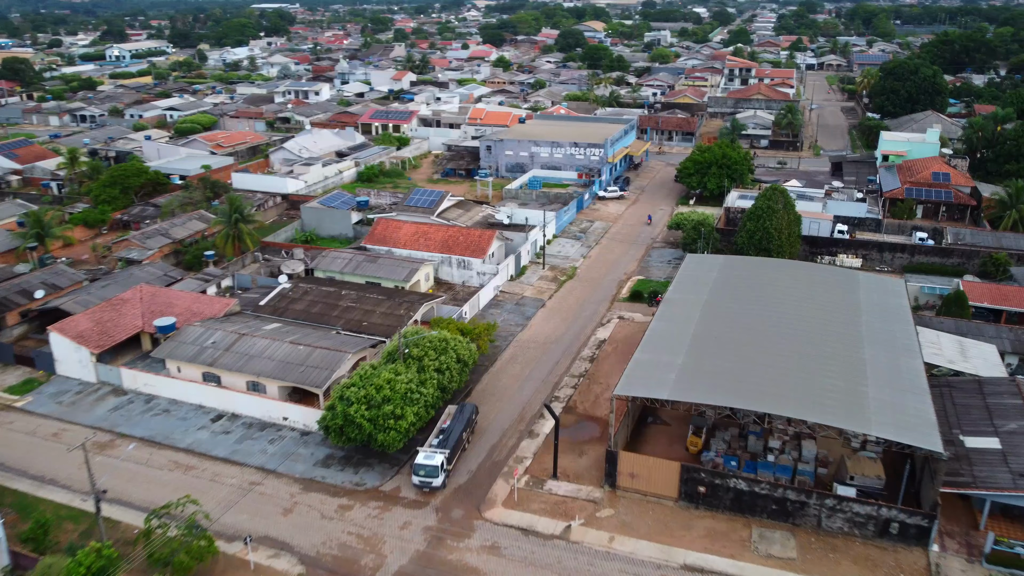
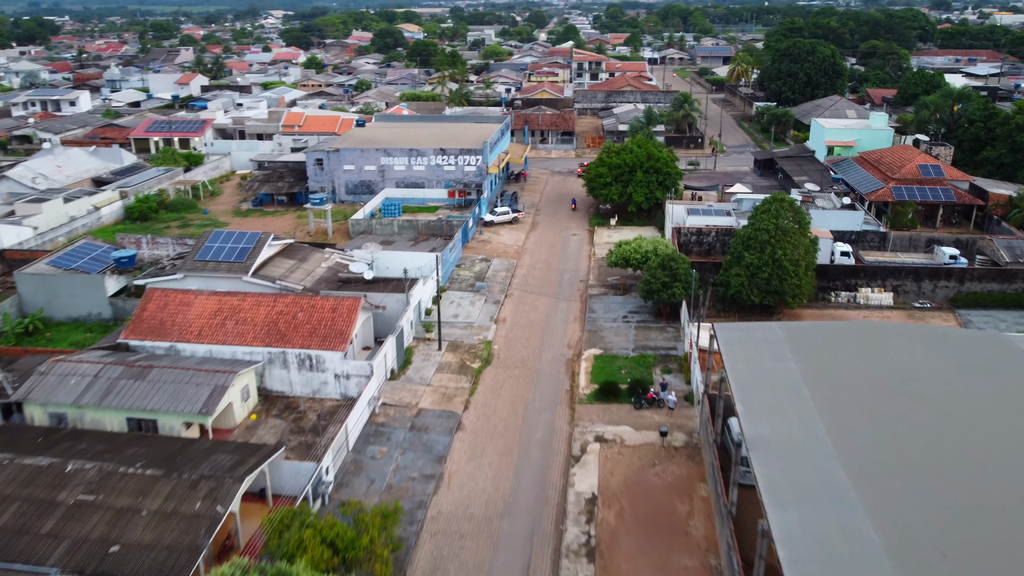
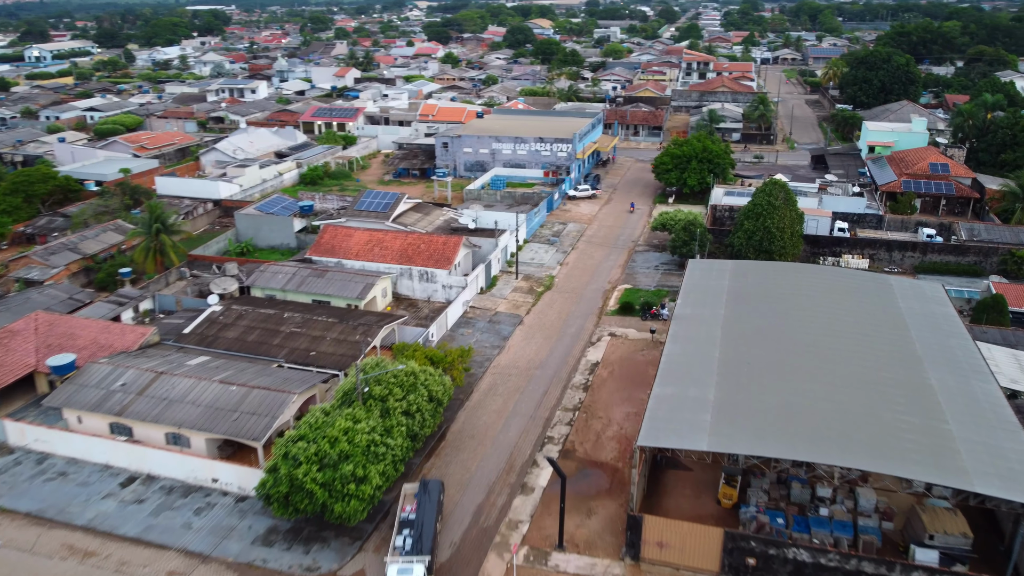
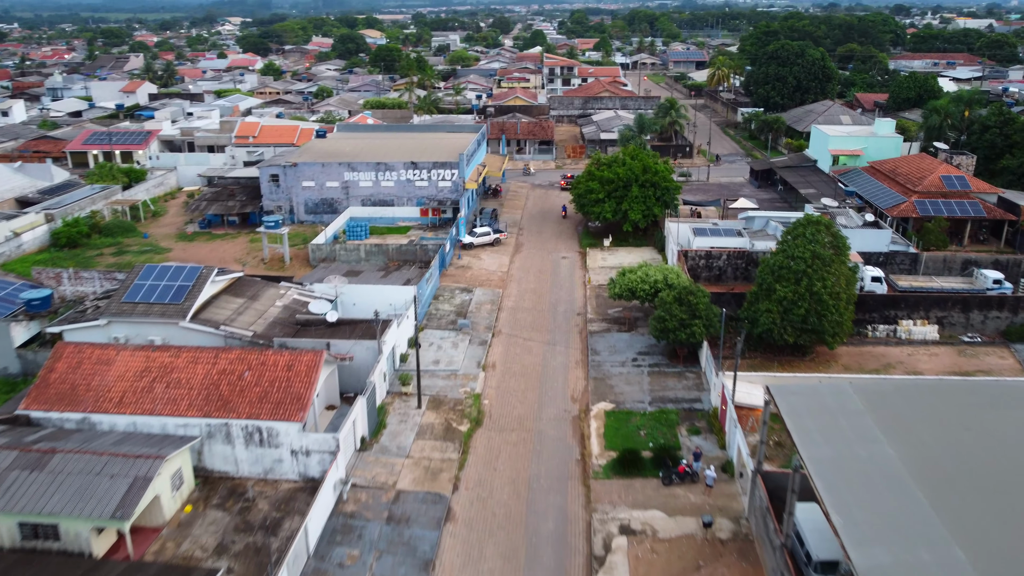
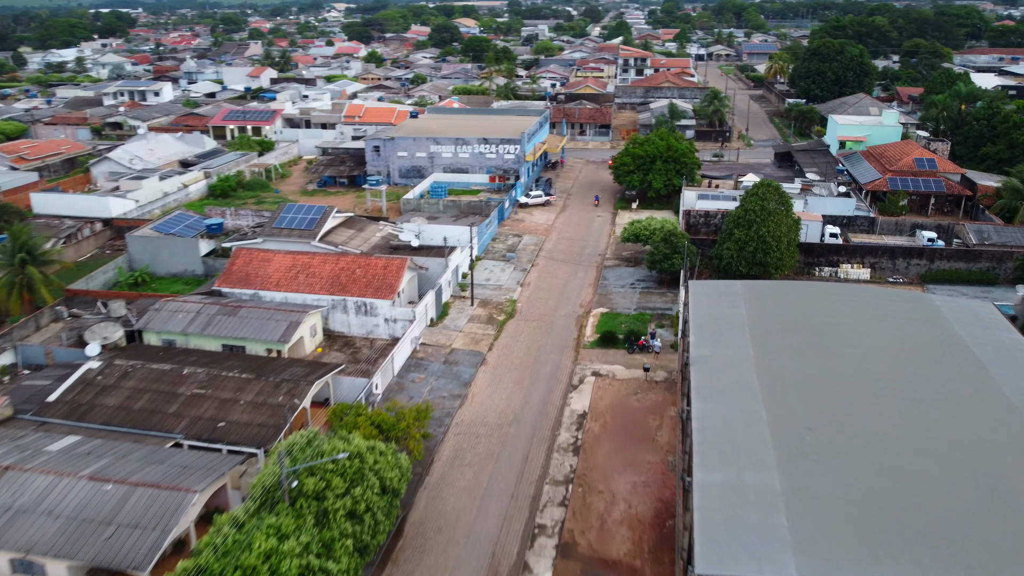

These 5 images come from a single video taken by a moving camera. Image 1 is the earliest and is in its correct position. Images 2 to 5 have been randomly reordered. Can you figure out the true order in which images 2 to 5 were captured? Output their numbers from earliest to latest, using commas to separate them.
3, 5, 2, 4
